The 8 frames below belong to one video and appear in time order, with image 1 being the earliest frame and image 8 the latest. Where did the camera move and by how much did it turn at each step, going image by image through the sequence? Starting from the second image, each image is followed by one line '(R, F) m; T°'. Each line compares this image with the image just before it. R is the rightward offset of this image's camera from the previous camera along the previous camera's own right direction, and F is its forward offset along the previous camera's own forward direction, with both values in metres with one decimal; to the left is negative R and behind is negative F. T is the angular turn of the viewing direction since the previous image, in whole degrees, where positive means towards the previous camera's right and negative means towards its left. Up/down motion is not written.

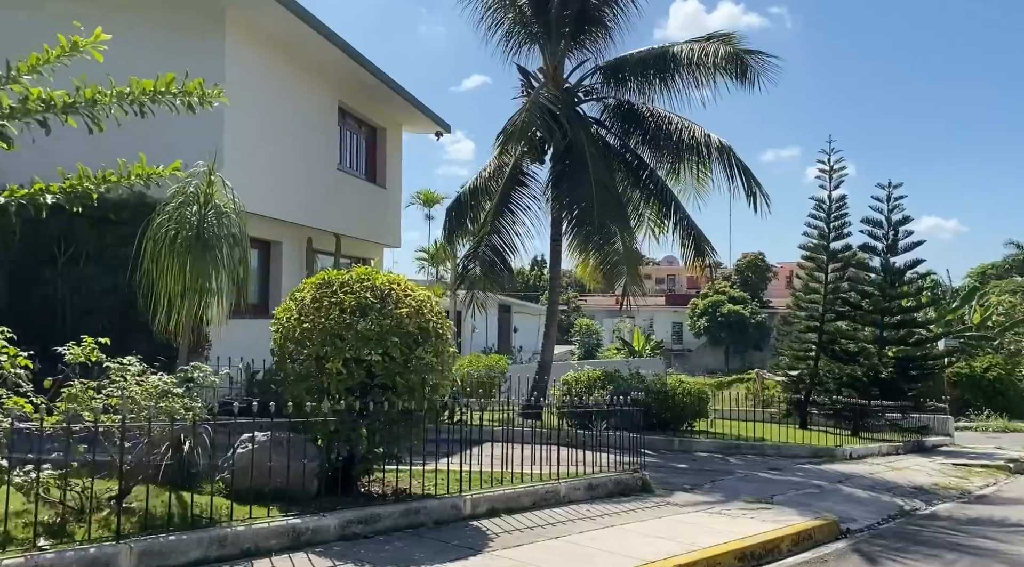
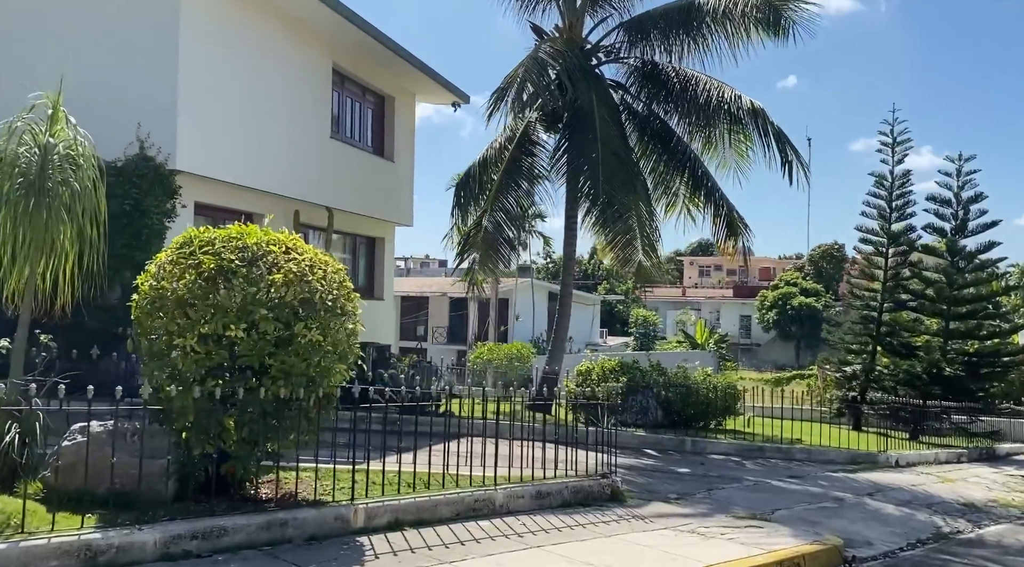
(+1.2, +1.6) m; -5°
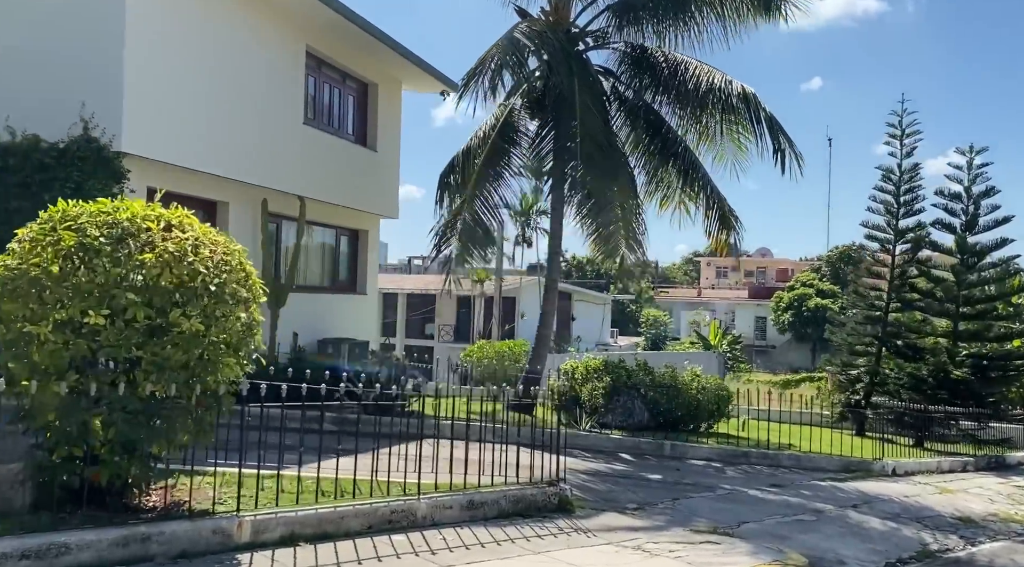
(+0.7, +0.7) m; -1°
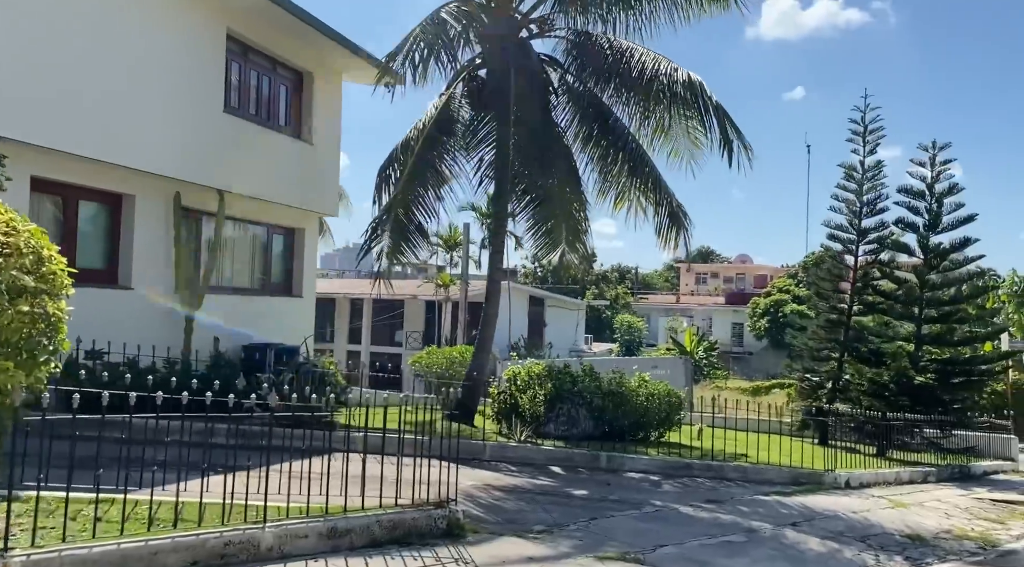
(+0.8, +0.9) m; +1°
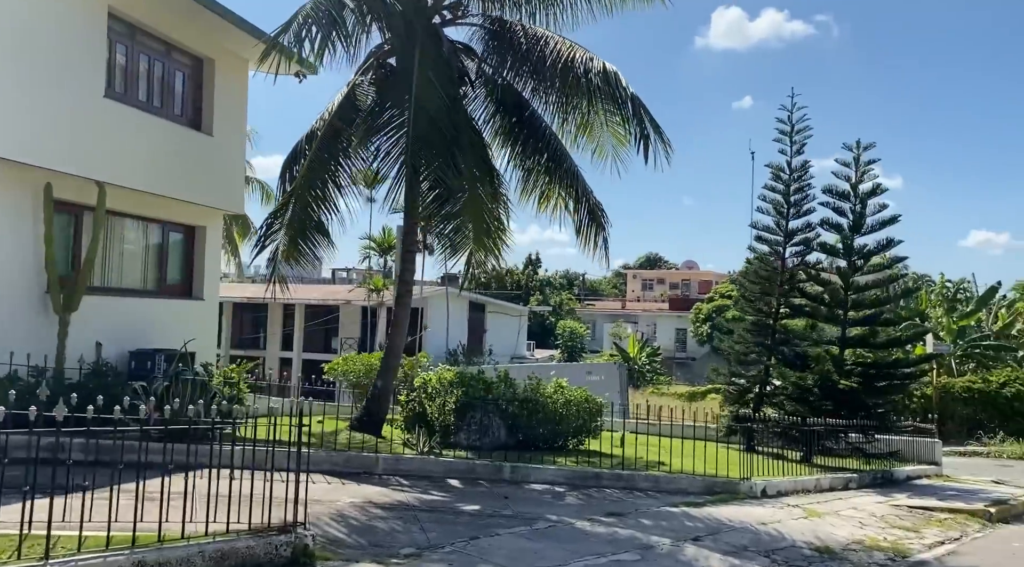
(+0.6, +0.6) m; +3°
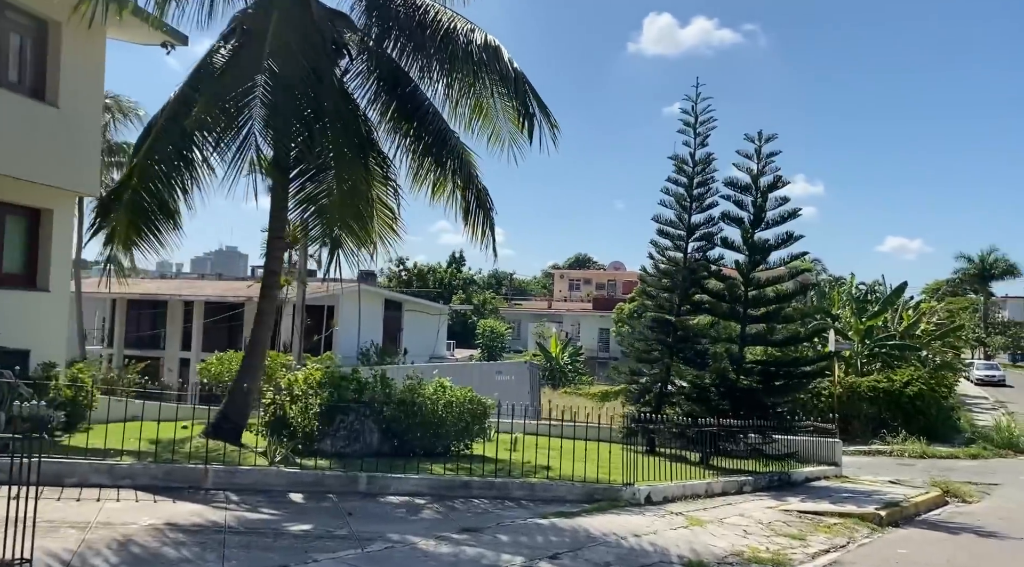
(+0.8, +0.9) m; +4°
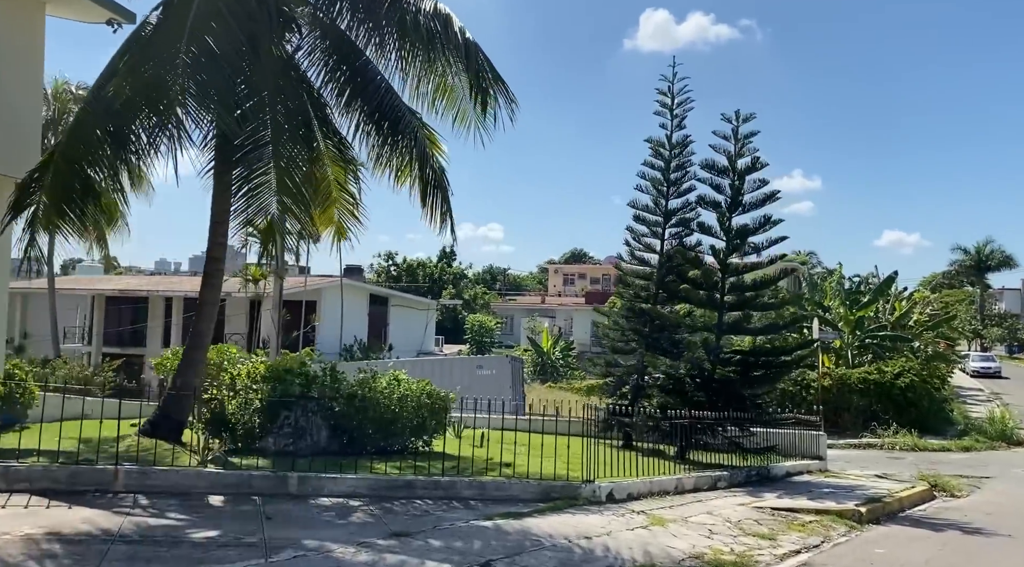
(+0.5, +0.7) m; 0°
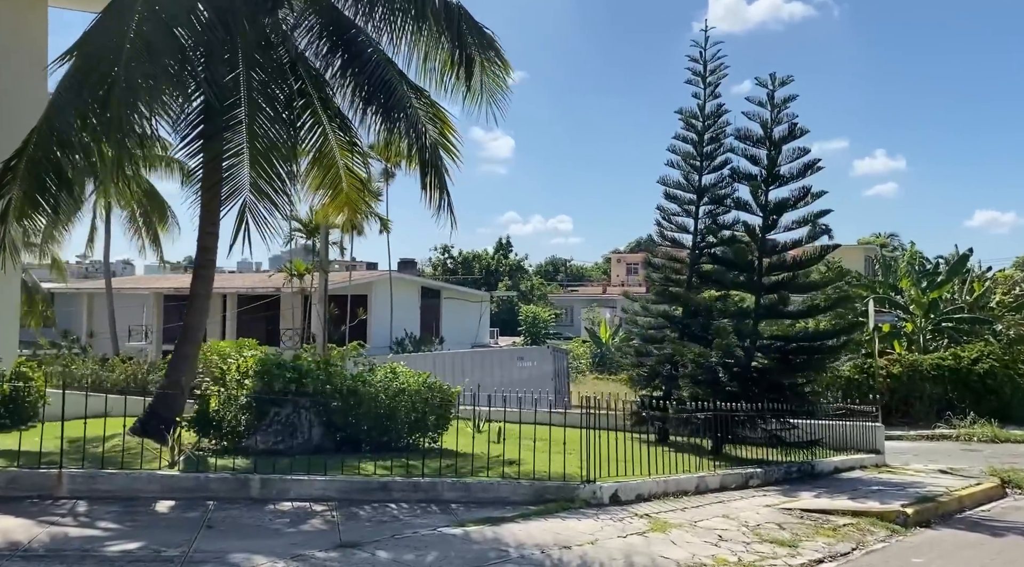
(+0.9, +0.9) m; -5°
